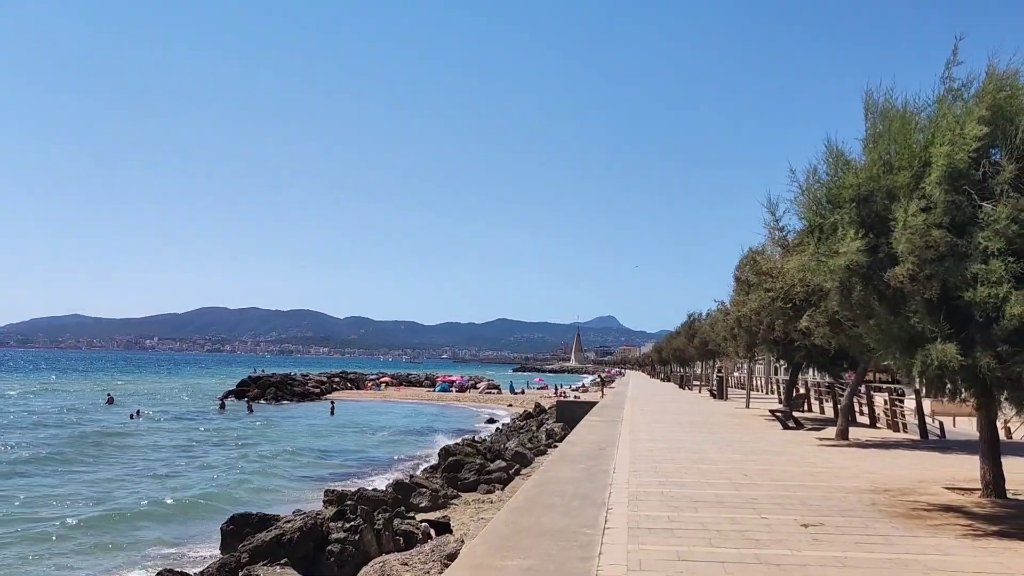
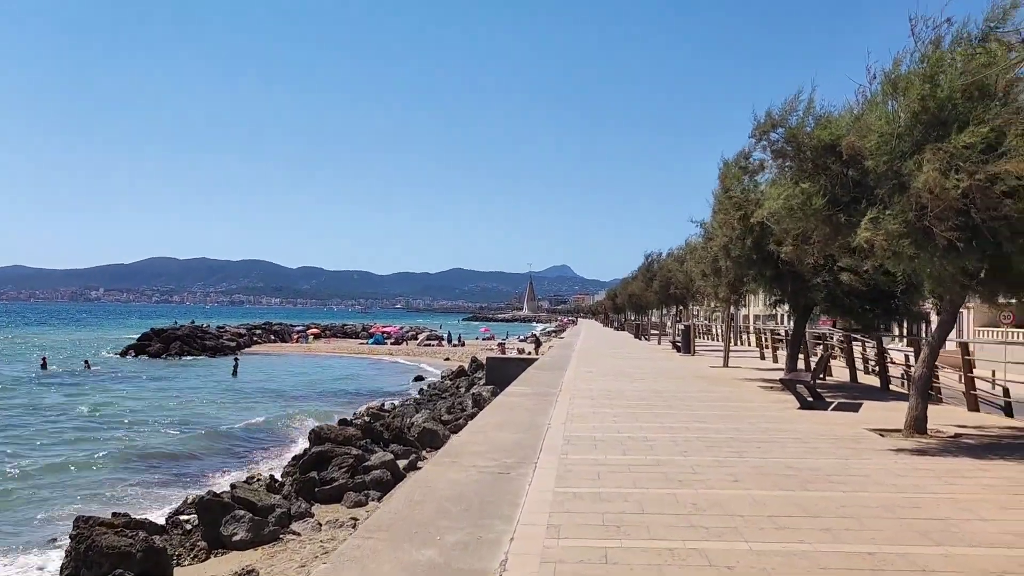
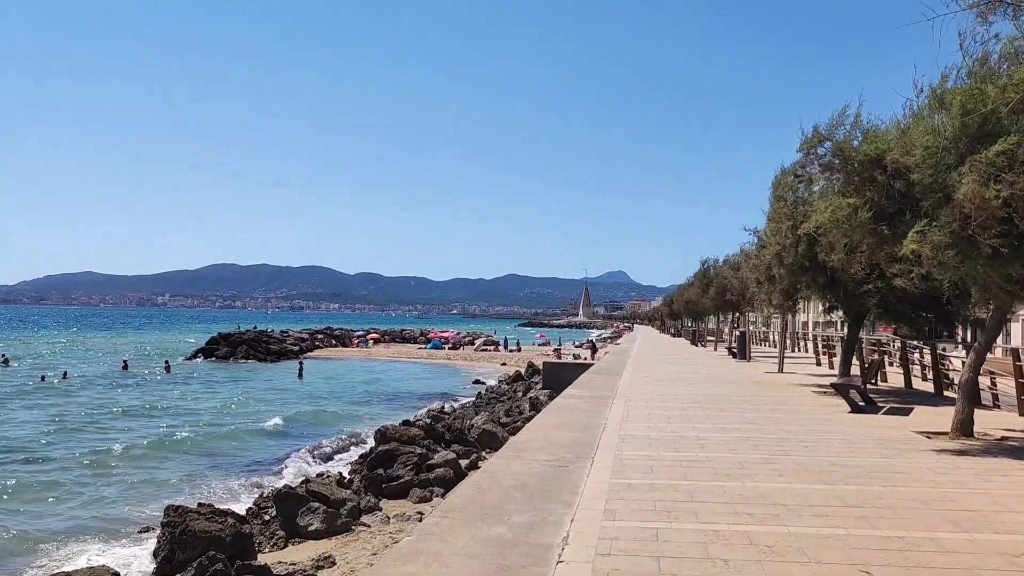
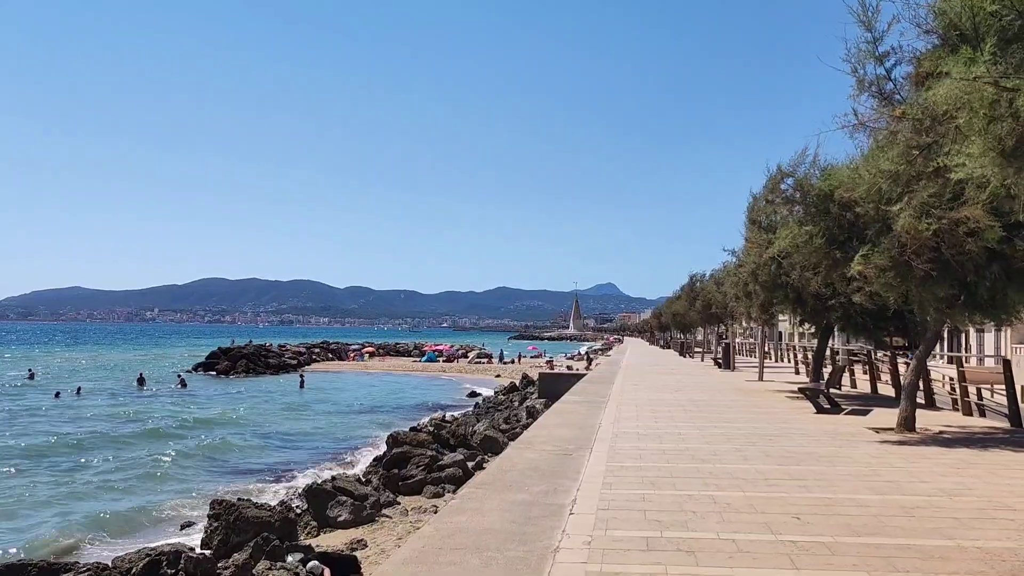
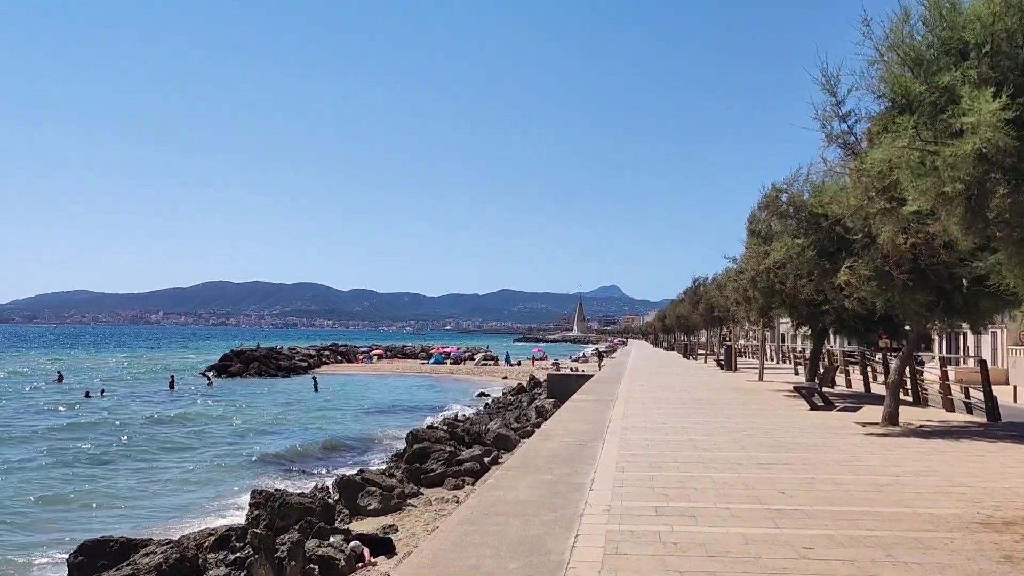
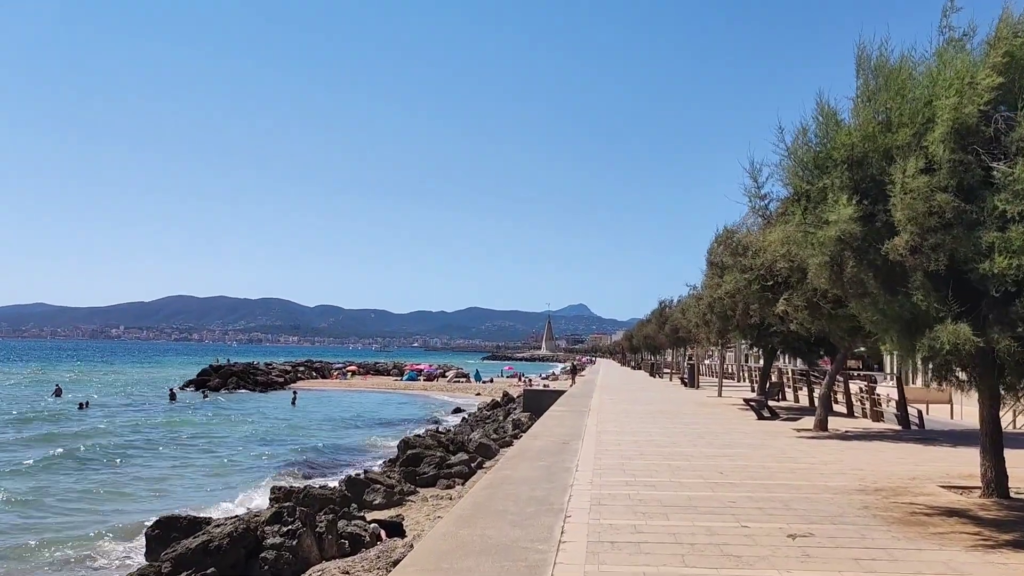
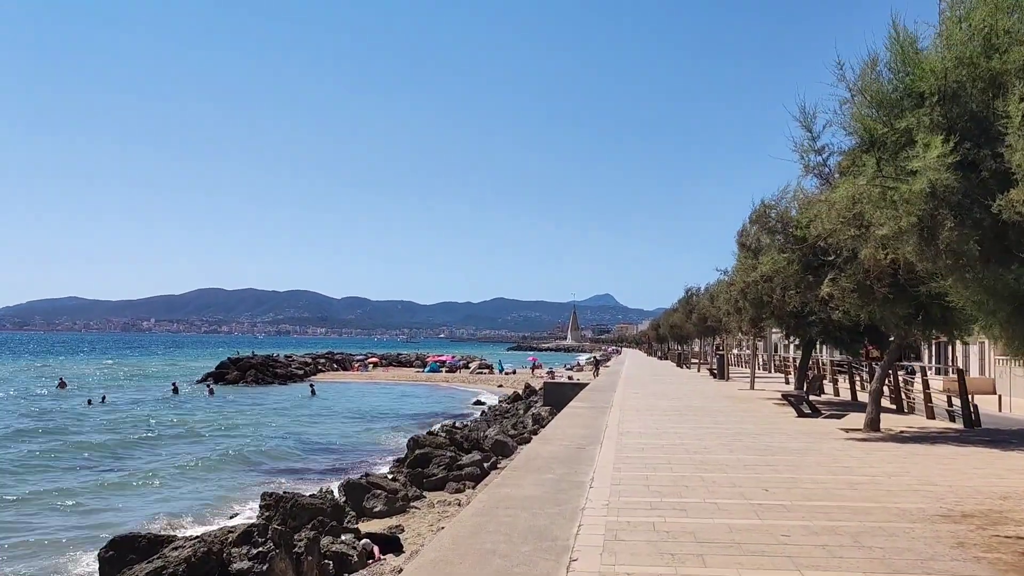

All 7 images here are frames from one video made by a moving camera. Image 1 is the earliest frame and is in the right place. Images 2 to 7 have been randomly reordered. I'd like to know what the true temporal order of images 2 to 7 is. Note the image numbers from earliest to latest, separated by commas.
6, 7, 5, 4, 3, 2
